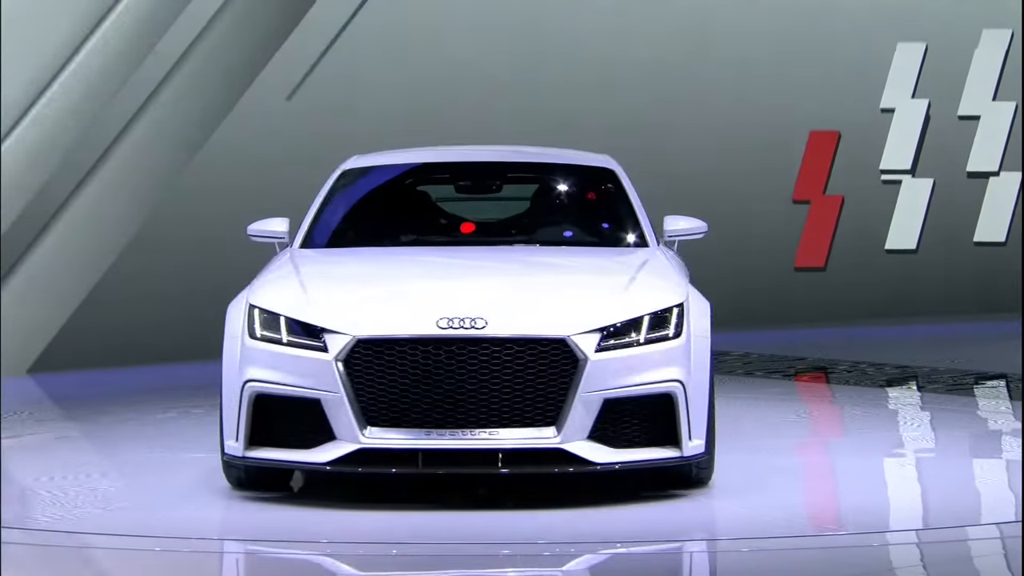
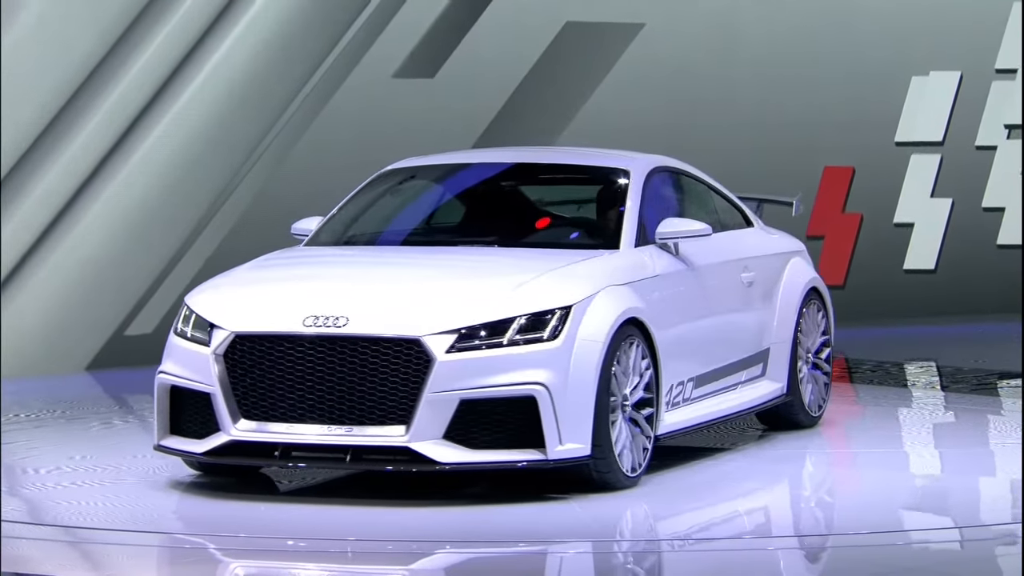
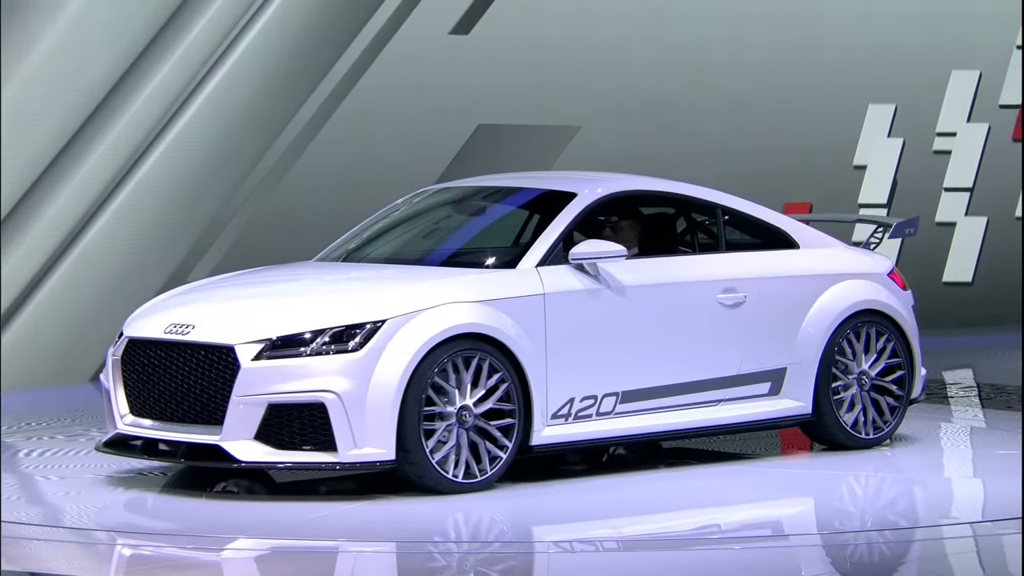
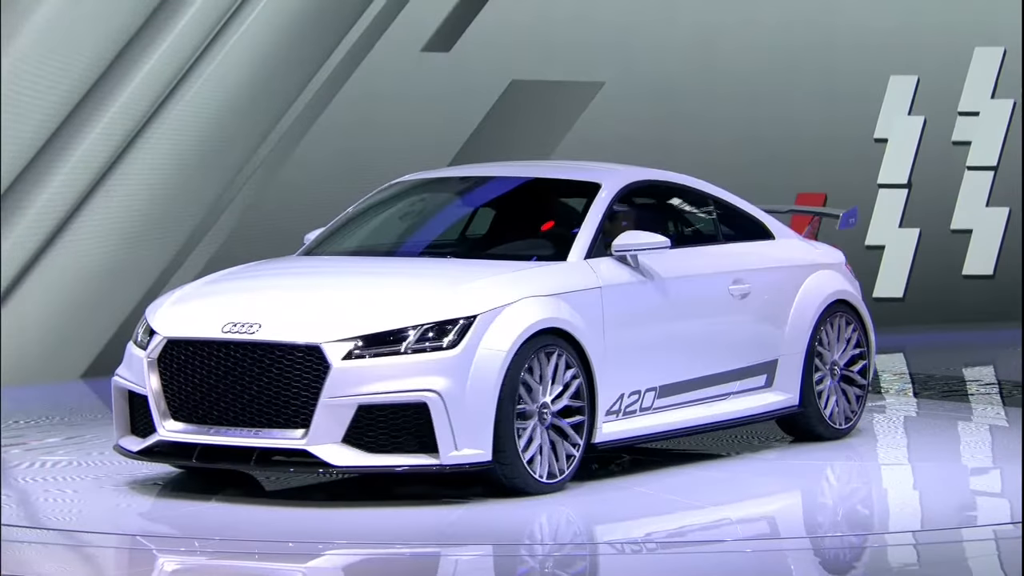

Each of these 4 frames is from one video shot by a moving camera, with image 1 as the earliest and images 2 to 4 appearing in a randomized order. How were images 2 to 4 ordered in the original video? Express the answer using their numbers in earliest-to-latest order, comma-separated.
2, 4, 3
